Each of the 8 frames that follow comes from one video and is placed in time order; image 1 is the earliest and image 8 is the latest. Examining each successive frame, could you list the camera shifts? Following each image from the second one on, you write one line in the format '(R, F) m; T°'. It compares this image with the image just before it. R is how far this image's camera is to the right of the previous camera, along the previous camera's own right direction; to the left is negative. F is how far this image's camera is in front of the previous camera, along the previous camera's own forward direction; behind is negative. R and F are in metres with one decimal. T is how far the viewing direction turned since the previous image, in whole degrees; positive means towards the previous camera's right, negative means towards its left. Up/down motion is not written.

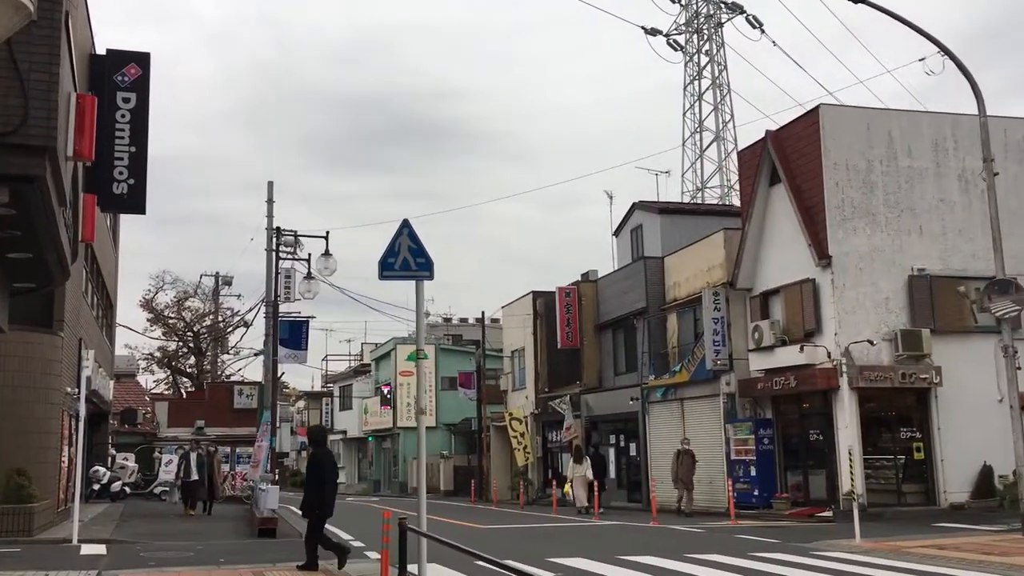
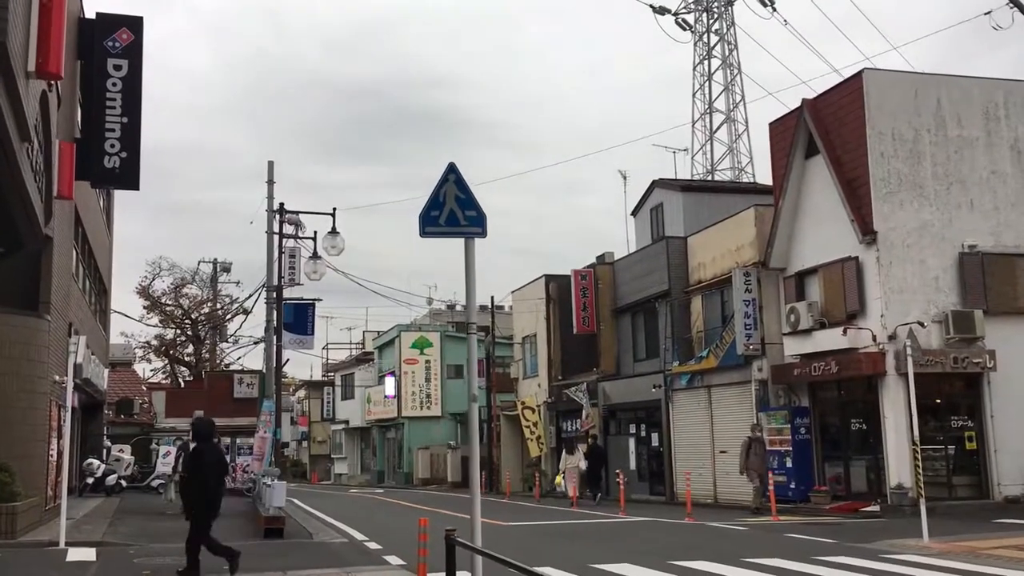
(-0.5, +1.4) m; 0°
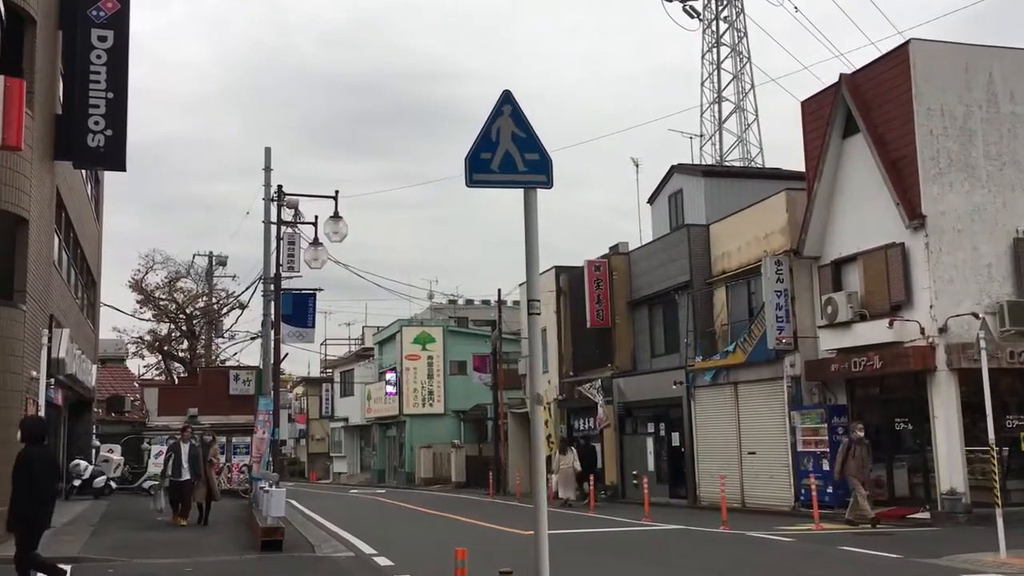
(-0.4, +1.5) m; 0°
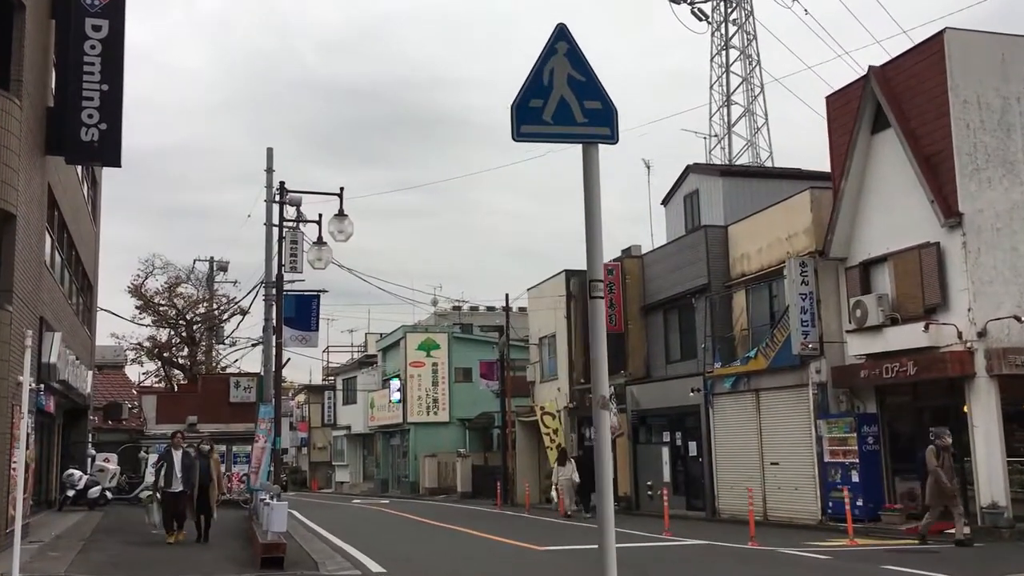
(-0.2, +0.9) m; 0°
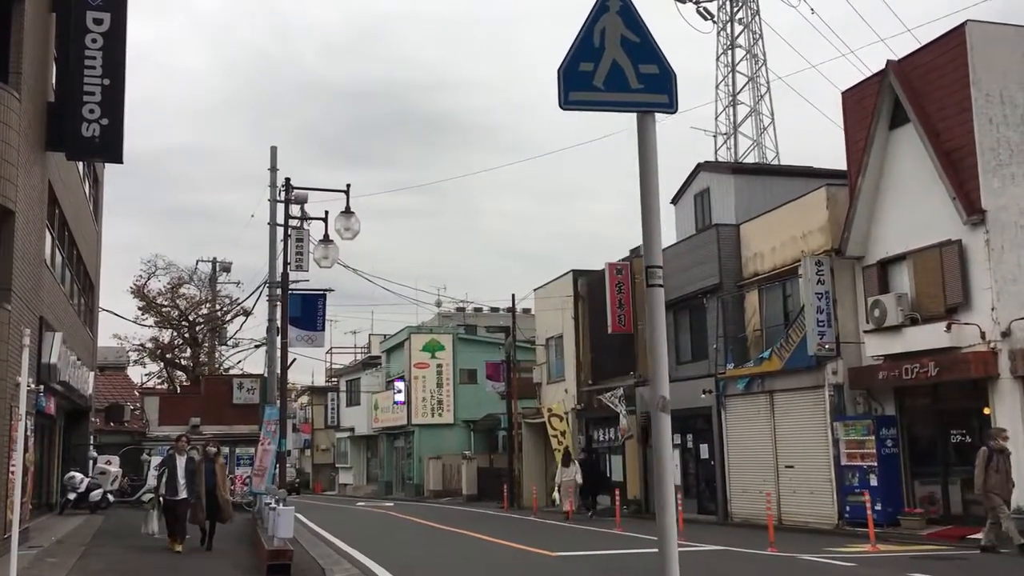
(-0.2, +0.4) m; 0°
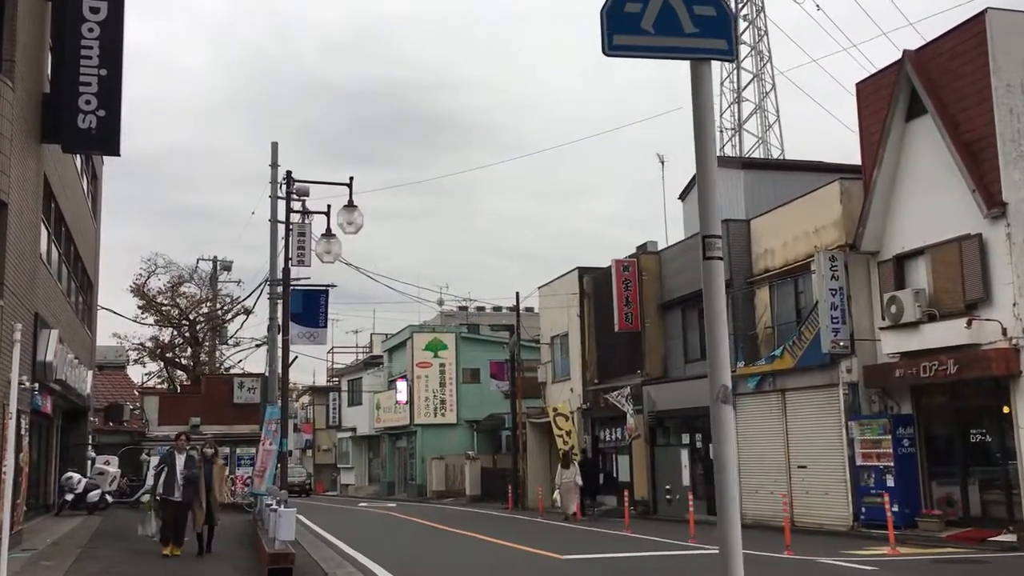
(-0.1, +0.4) m; 0°
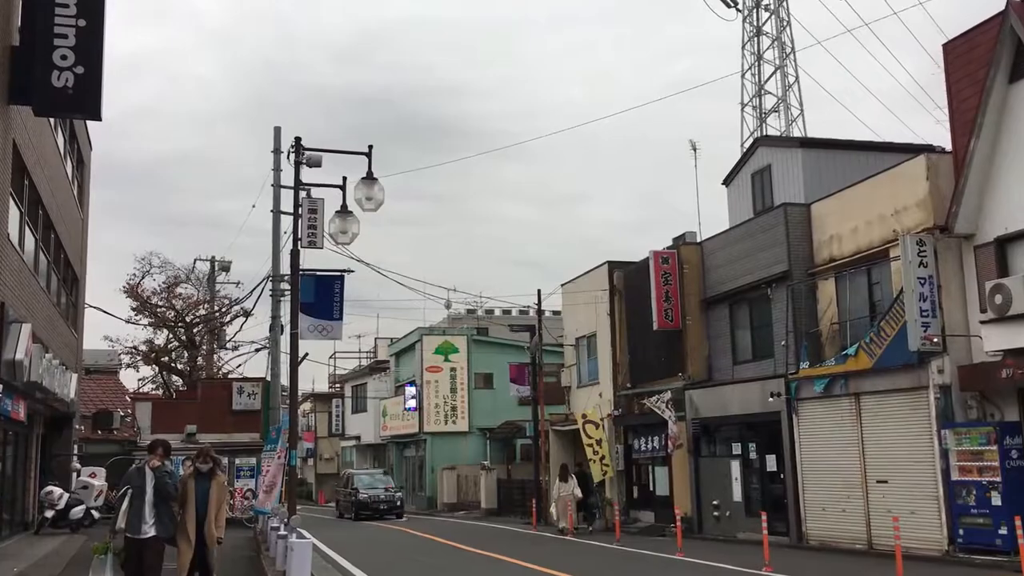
(-0.7, +2.4) m; 0°
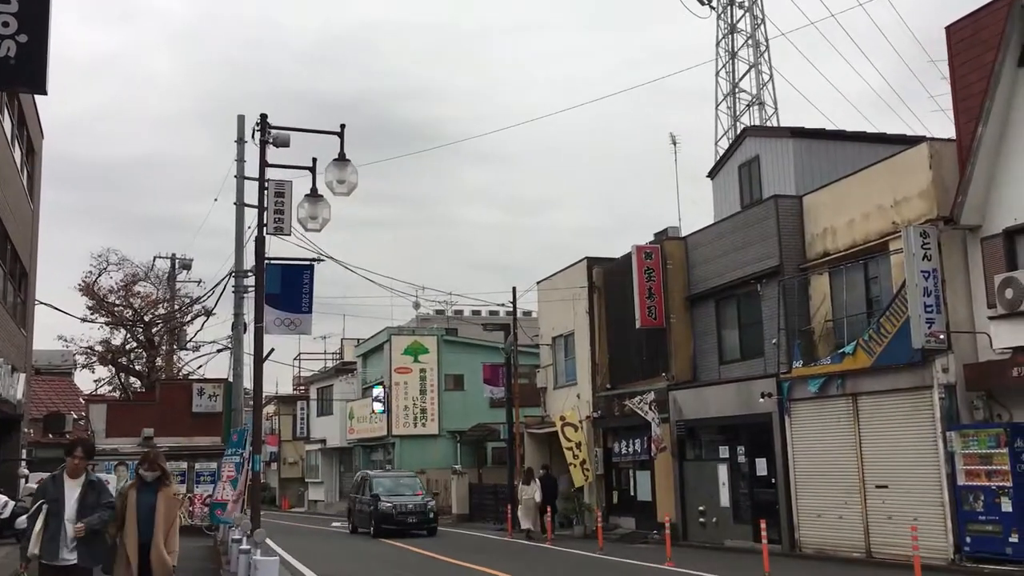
(-0.3, +1.1) m; +2°
